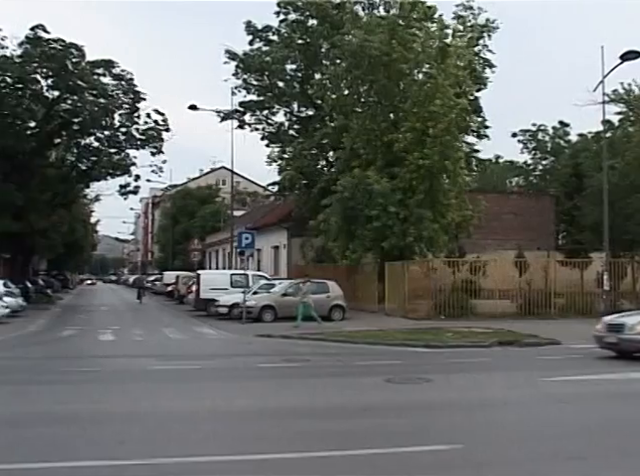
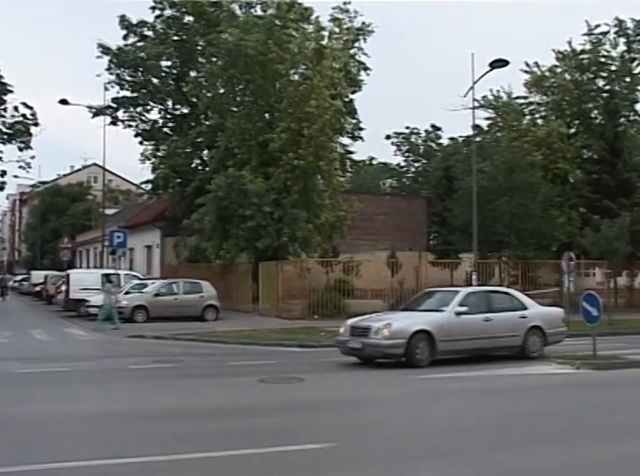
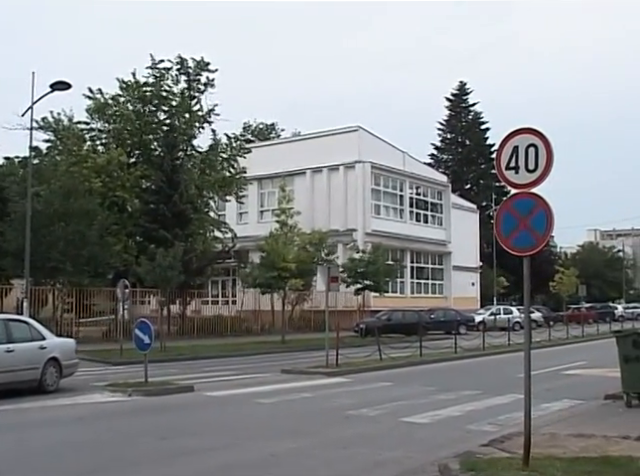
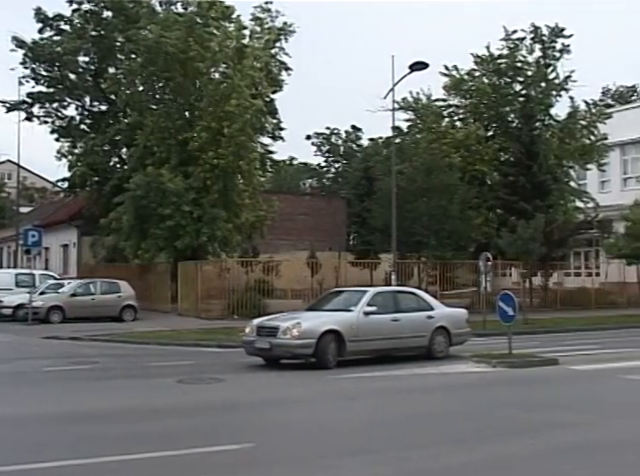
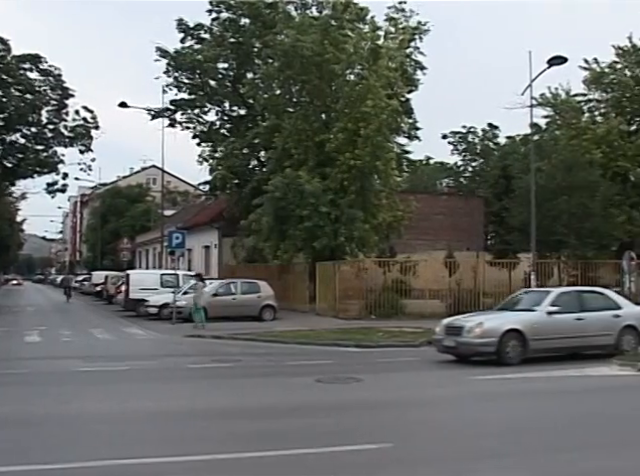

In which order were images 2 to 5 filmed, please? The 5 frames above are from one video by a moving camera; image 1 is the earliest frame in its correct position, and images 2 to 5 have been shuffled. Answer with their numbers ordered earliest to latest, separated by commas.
5, 2, 4, 3
